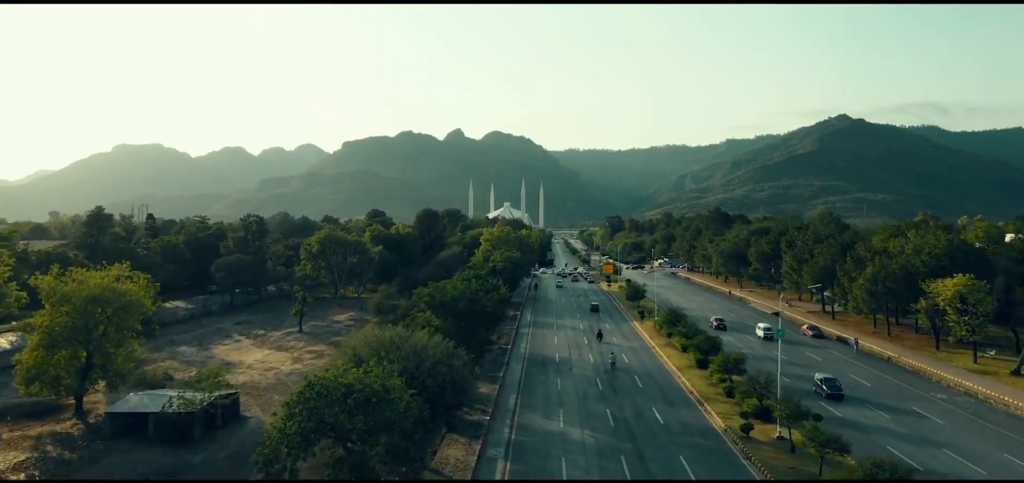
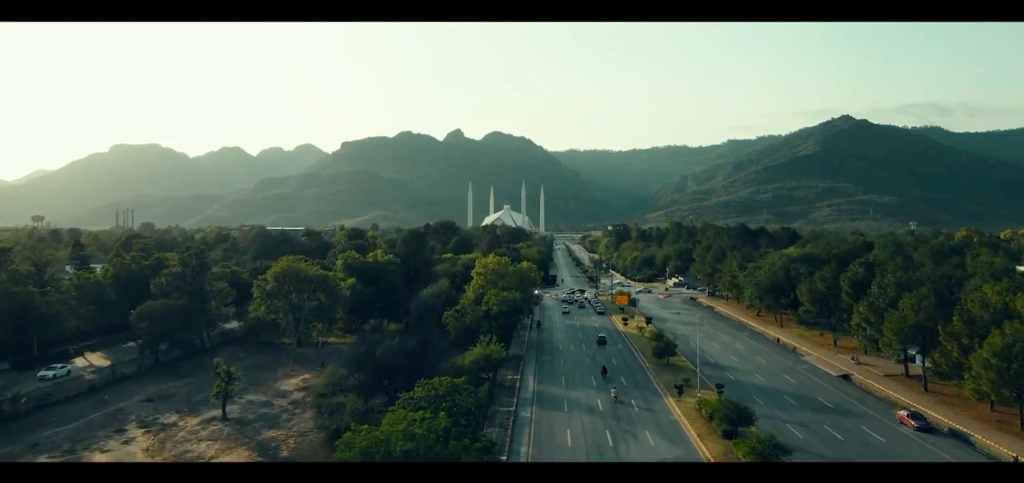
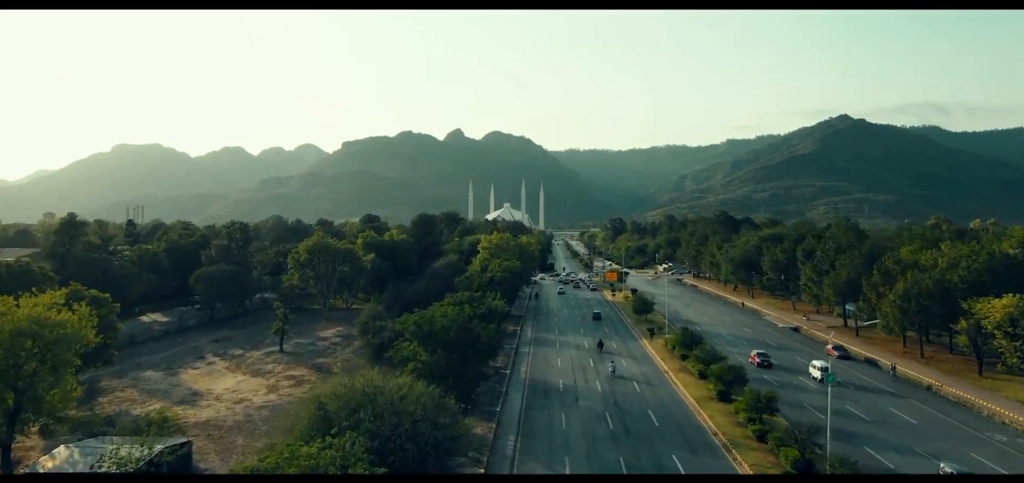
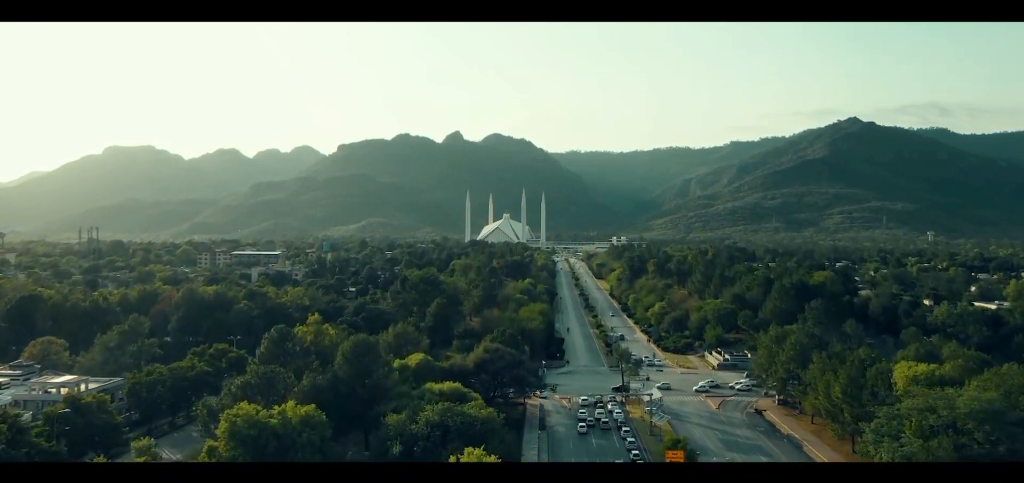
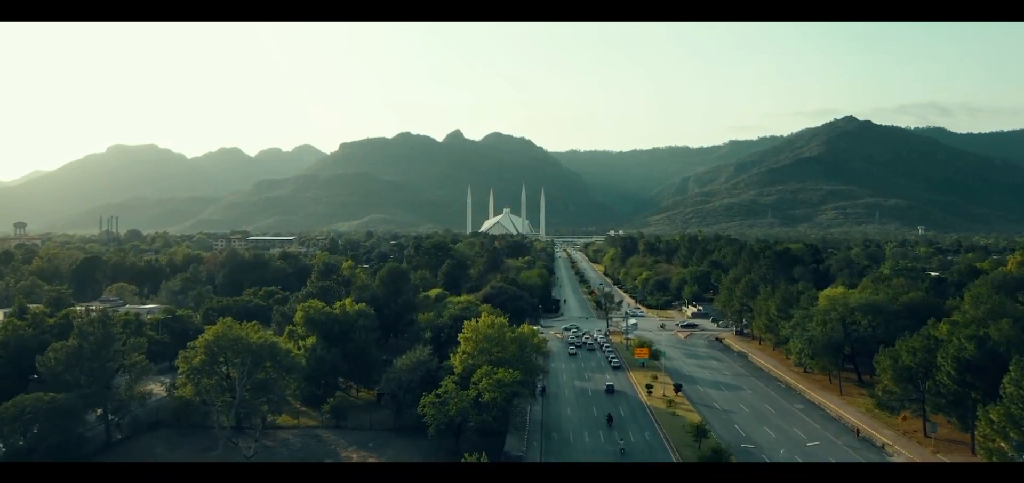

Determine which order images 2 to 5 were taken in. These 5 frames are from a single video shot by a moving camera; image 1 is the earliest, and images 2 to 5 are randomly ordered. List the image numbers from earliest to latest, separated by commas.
3, 2, 5, 4
